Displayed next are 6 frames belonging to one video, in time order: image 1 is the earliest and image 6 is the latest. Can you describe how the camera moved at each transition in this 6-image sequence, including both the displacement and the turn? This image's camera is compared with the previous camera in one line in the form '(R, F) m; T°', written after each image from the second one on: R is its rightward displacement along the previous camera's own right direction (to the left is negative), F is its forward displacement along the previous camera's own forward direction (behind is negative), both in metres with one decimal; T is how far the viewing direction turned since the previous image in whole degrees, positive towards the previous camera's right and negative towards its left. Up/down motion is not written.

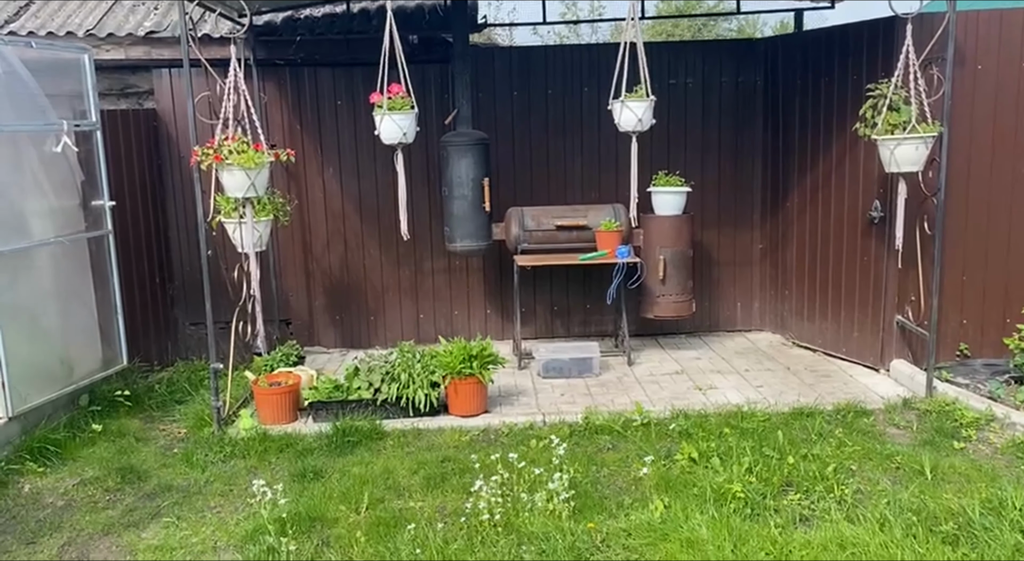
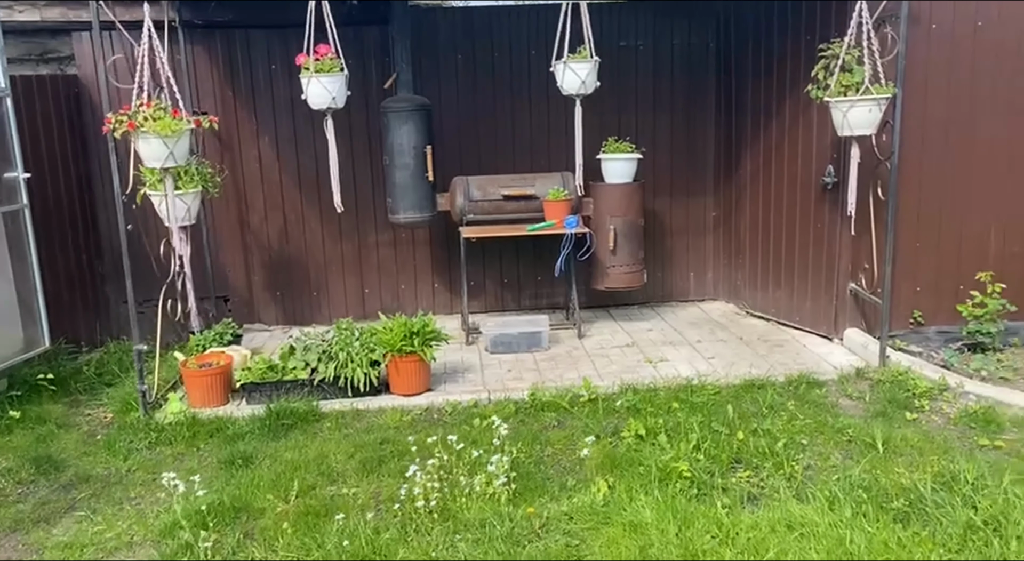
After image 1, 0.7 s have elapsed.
(+0.1, +0.2) m; +2°
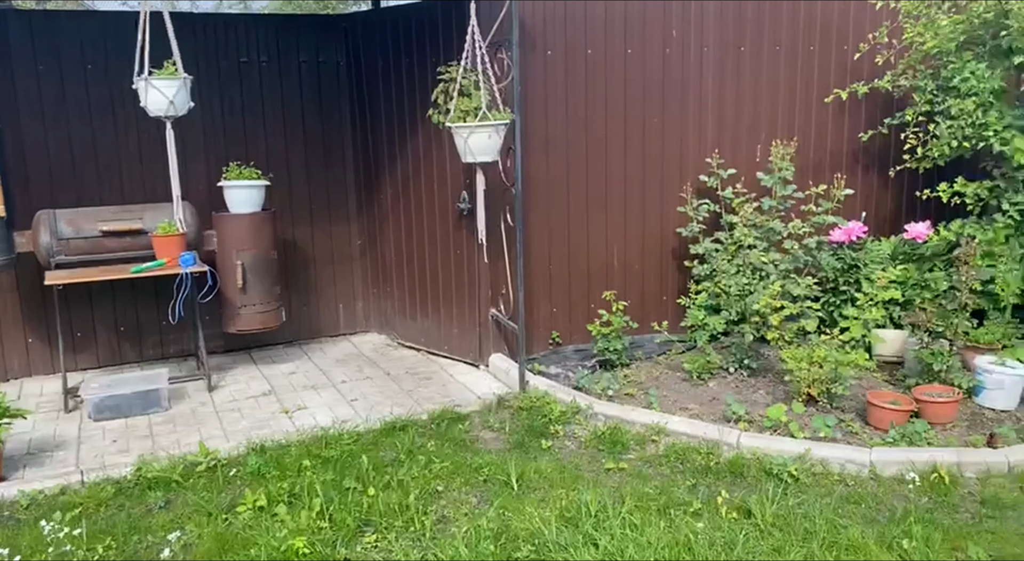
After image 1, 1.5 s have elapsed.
(+0.4, +0.3) m; +20°
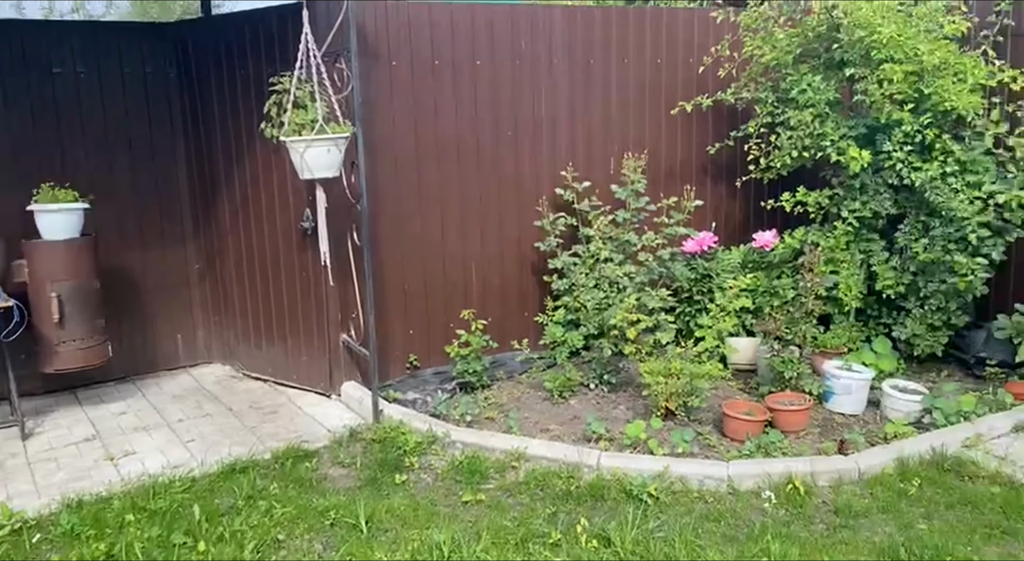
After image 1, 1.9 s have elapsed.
(+0.1, +0.2) m; +9°
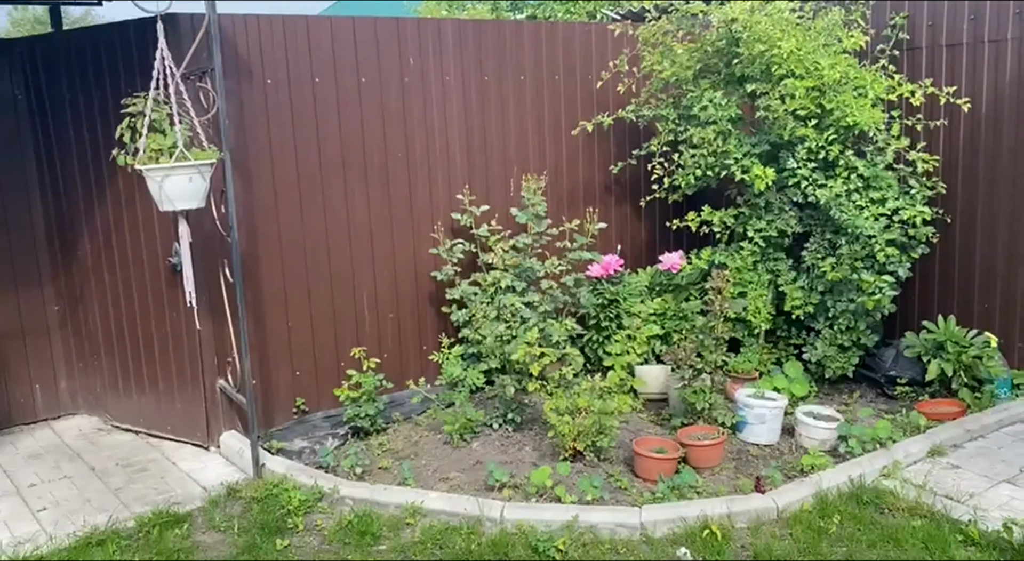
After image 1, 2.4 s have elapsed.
(+0.1, +0.3) m; +6°
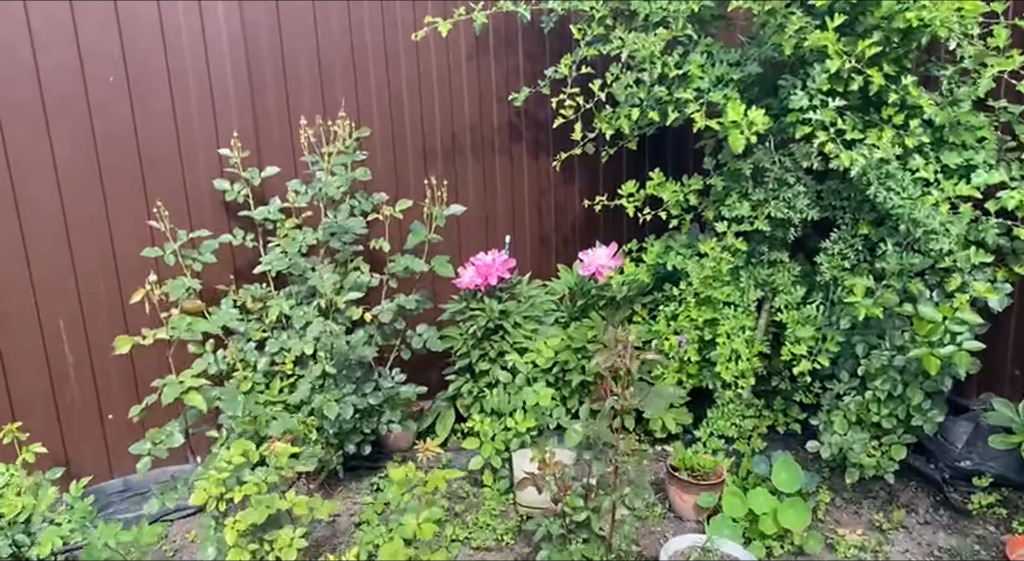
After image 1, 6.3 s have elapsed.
(+0.8, +2.0) m; -3°
